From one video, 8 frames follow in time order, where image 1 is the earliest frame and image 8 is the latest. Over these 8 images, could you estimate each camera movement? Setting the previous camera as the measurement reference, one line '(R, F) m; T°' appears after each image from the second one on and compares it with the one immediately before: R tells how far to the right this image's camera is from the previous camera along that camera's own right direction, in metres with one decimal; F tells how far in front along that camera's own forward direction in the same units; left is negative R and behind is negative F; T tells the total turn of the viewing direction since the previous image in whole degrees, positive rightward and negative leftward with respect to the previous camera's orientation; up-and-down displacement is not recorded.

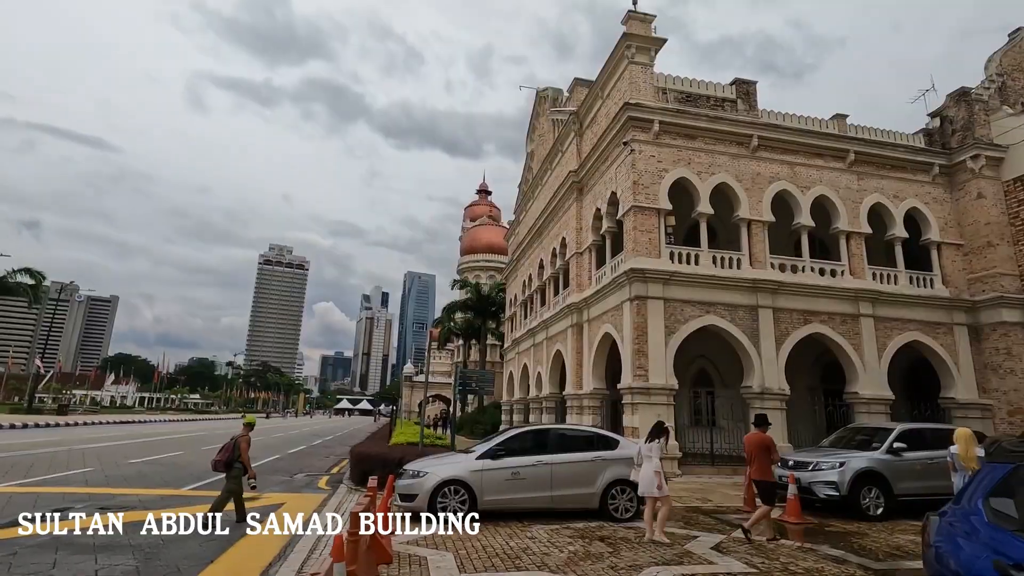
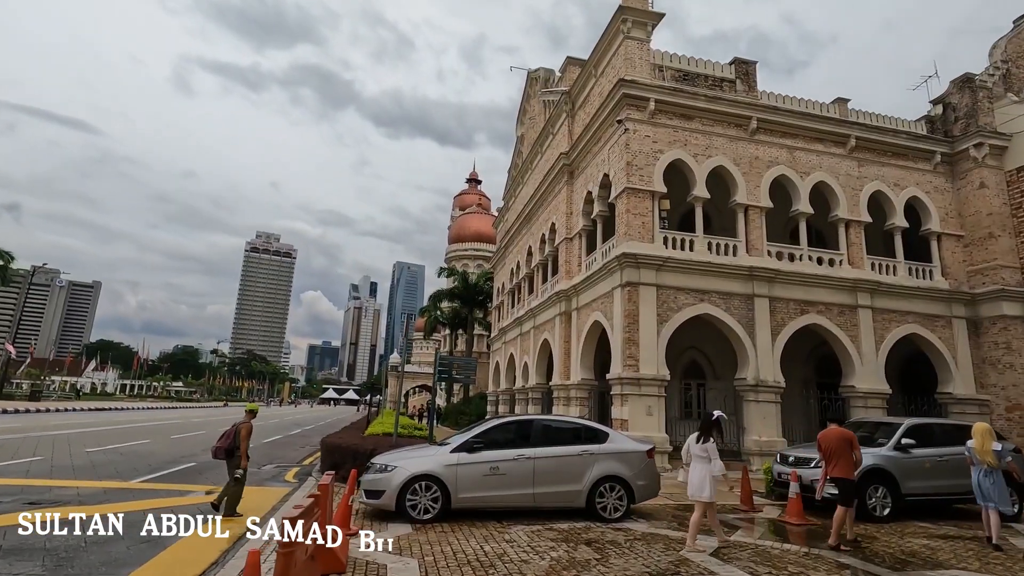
(+0.1, +0.8) m; +1°
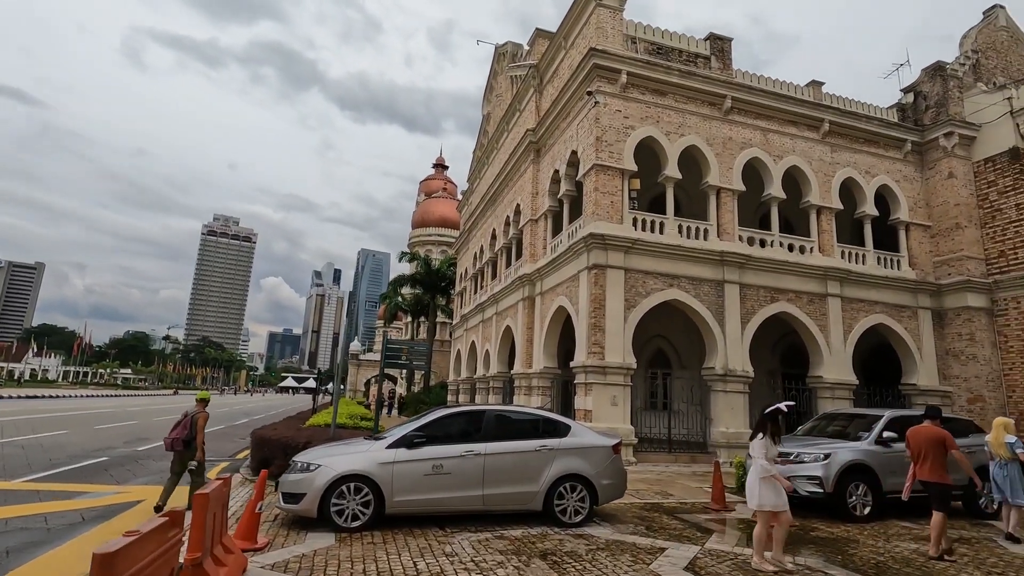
(+0.2, +1.0) m; +4°
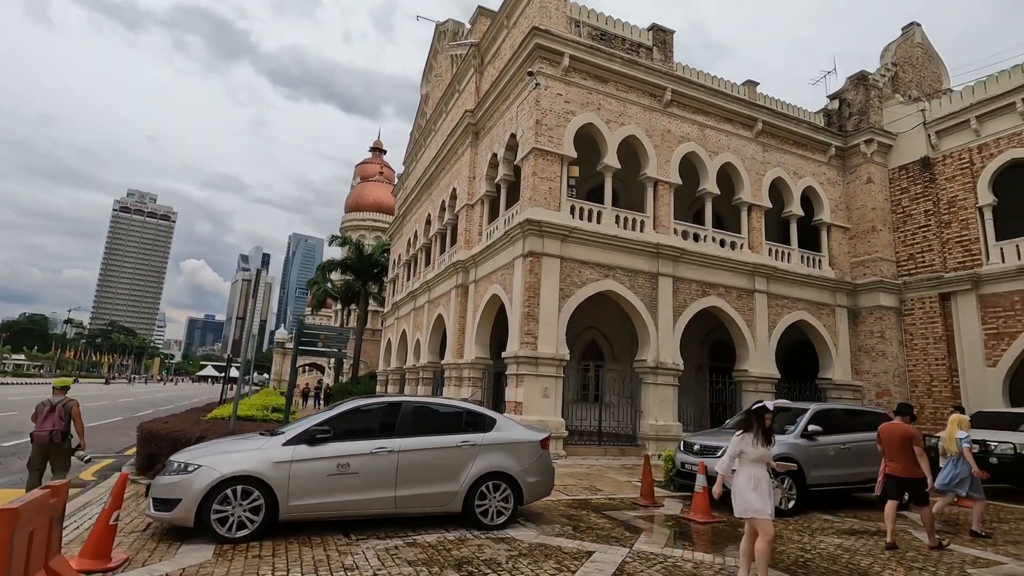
(+0.2, +0.6) m; +7°
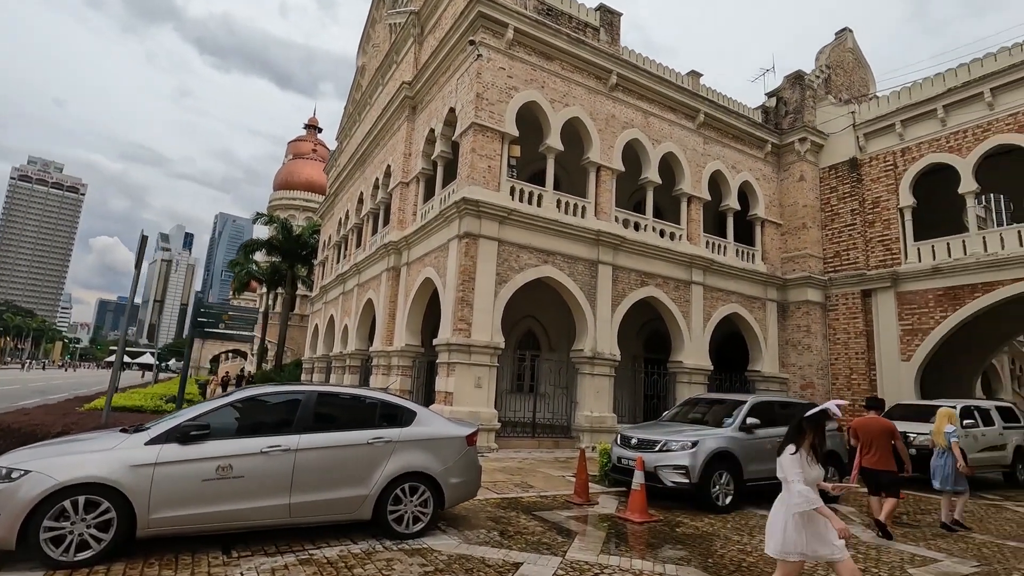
(+0.1, +0.7) m; +6°
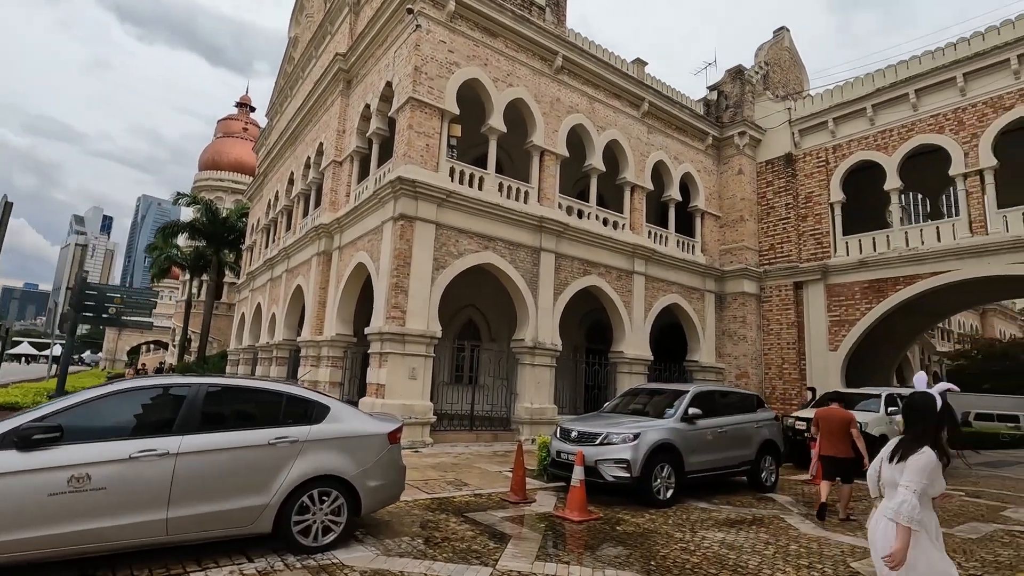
(+0.1, +0.6) m; +6°
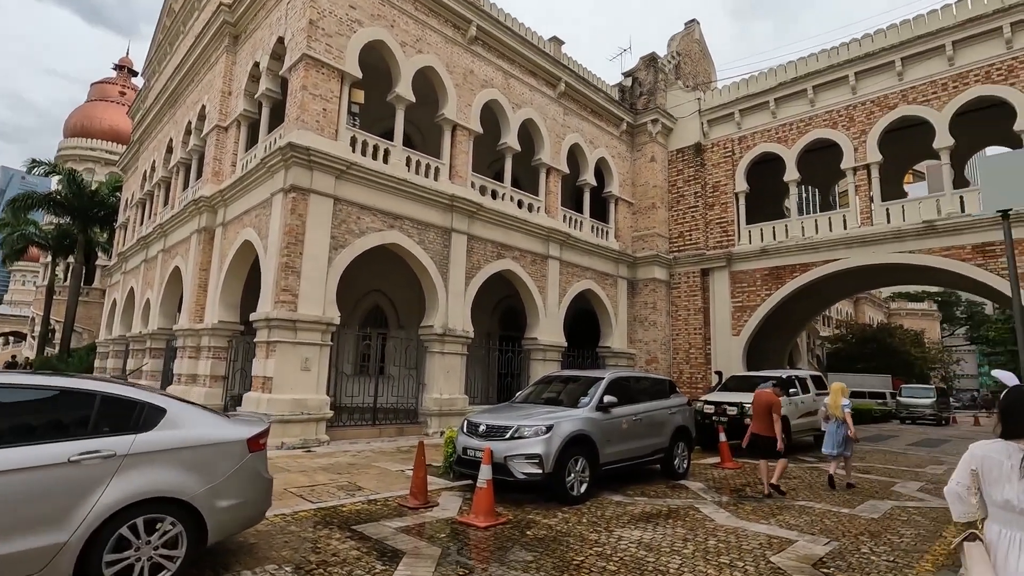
(+0.2, +0.7) m; +9°
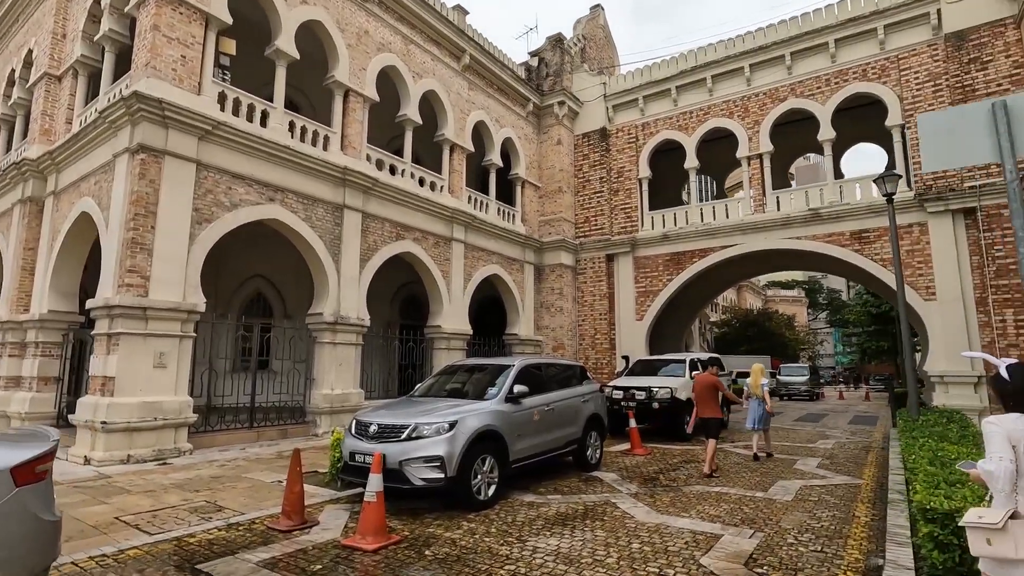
(+0.1, +0.8) m; +10°
